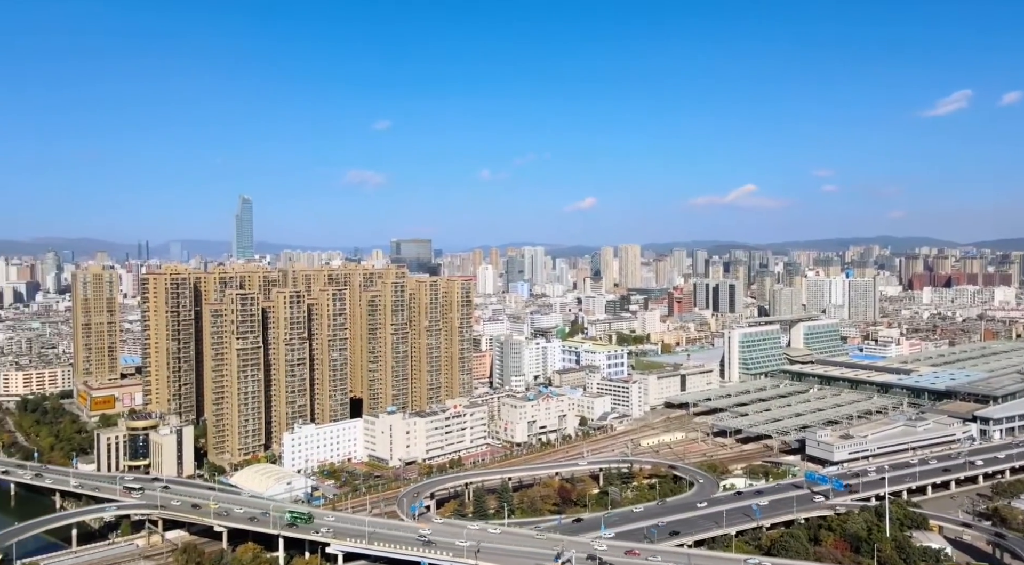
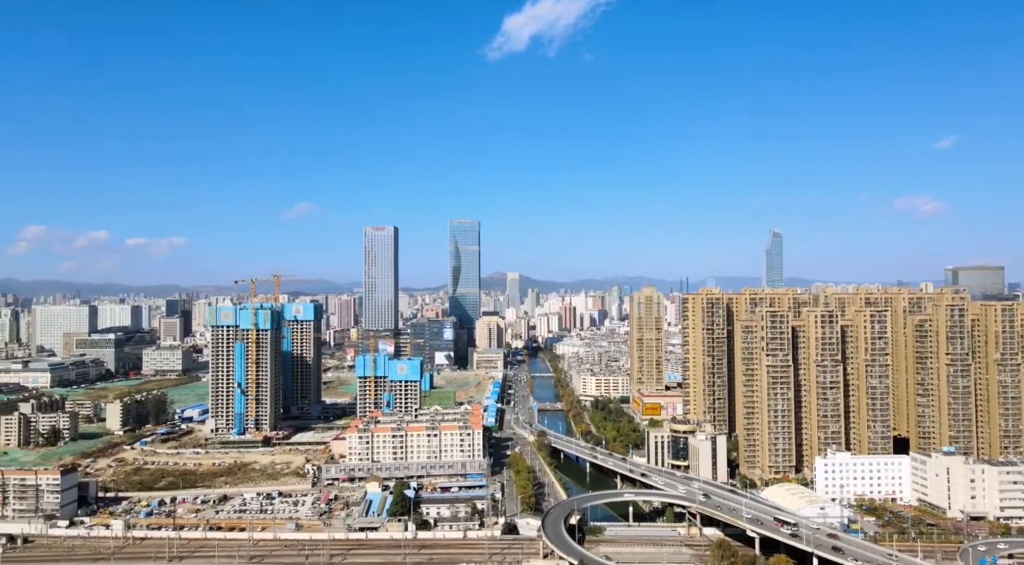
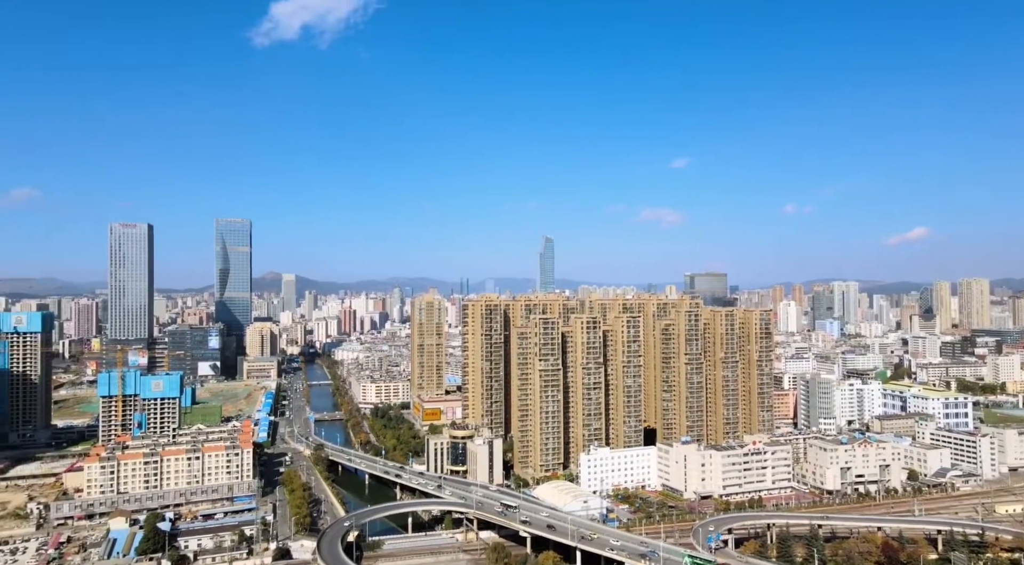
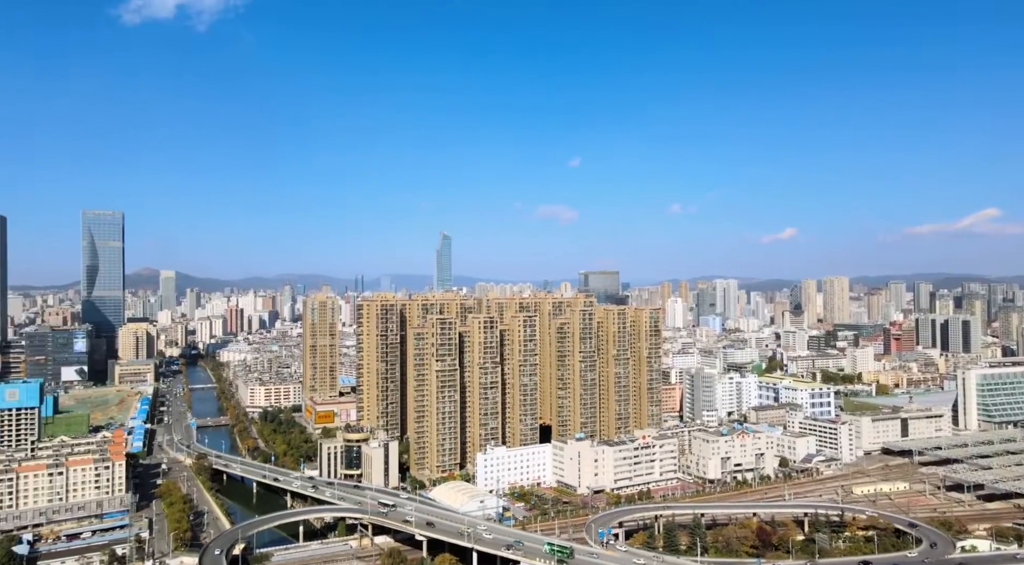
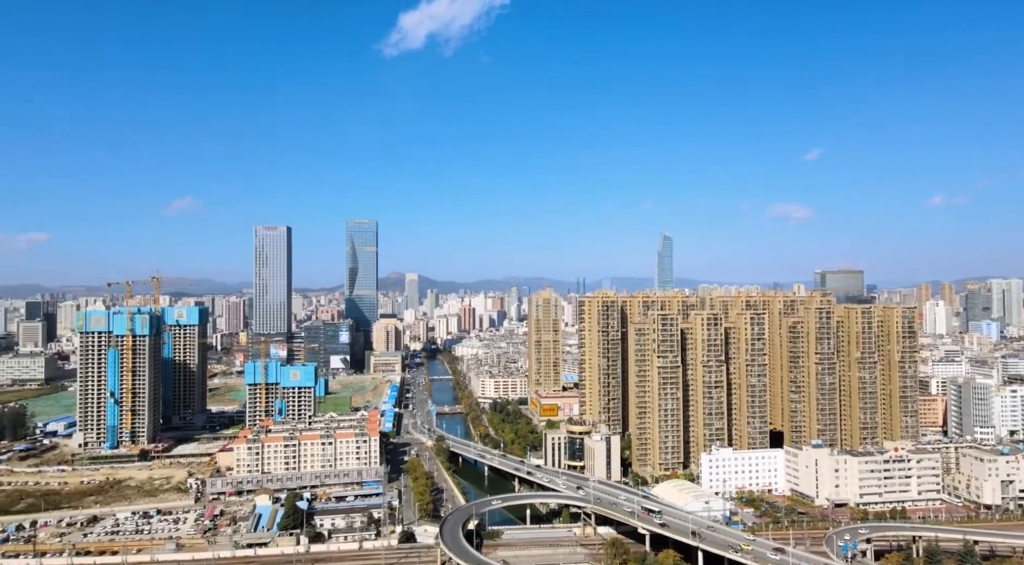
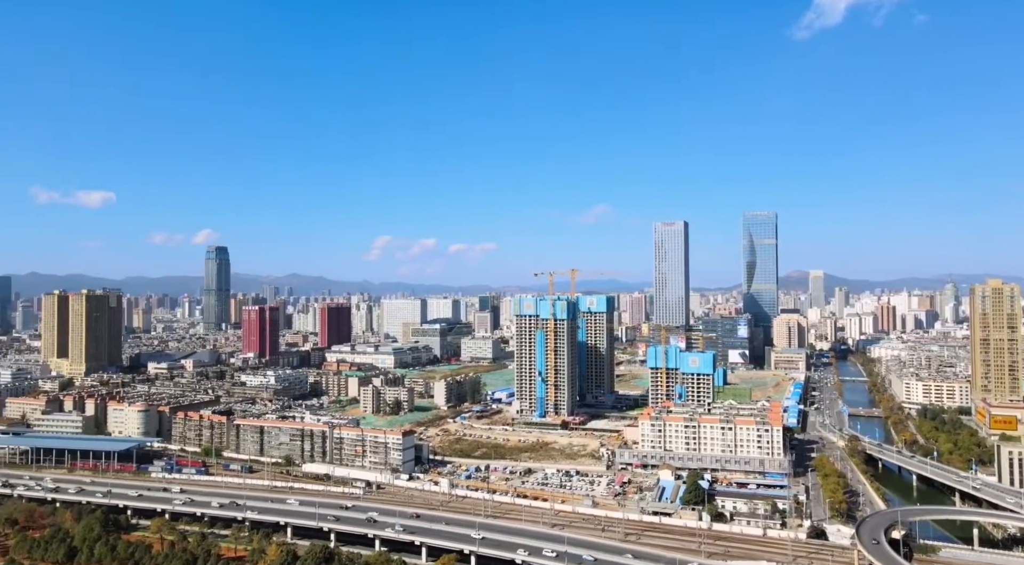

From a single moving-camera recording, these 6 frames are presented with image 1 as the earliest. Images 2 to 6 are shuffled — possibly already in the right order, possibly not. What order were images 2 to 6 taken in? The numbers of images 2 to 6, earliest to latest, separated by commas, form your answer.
4, 3, 5, 2, 6
